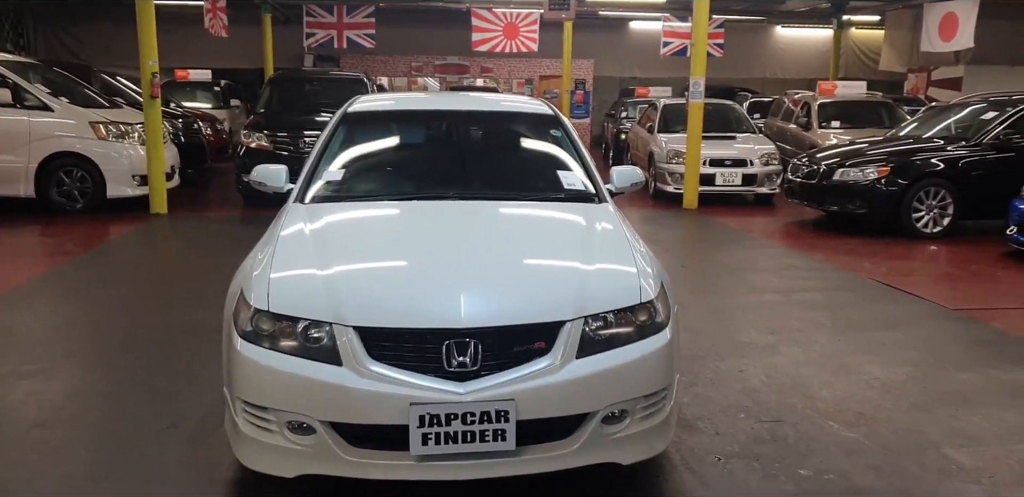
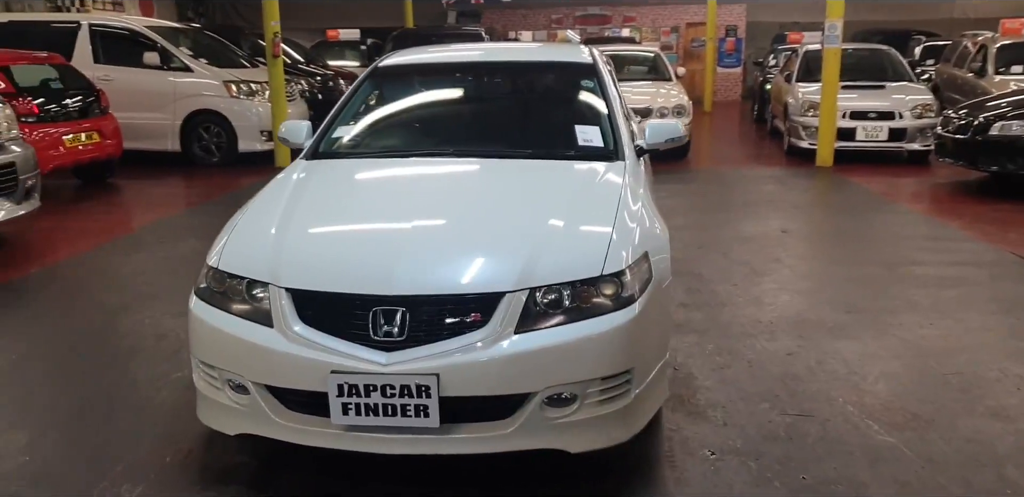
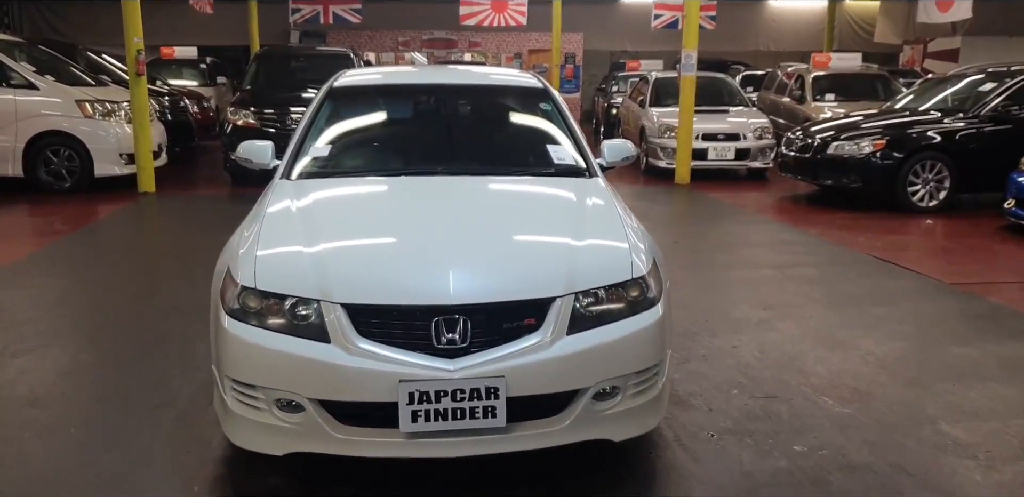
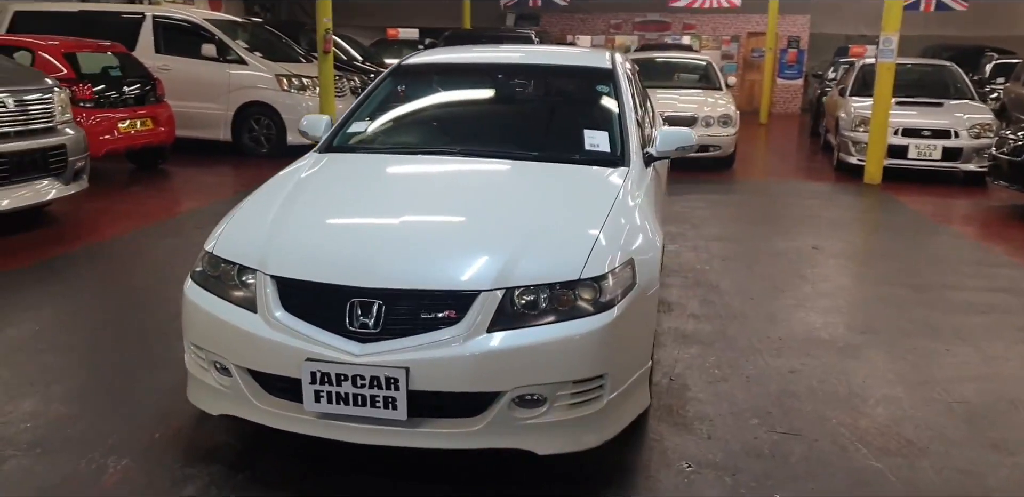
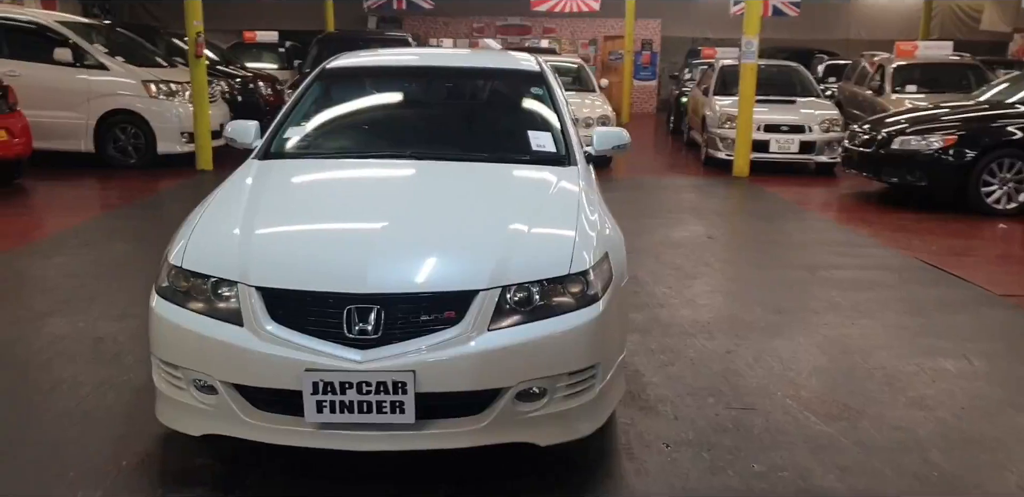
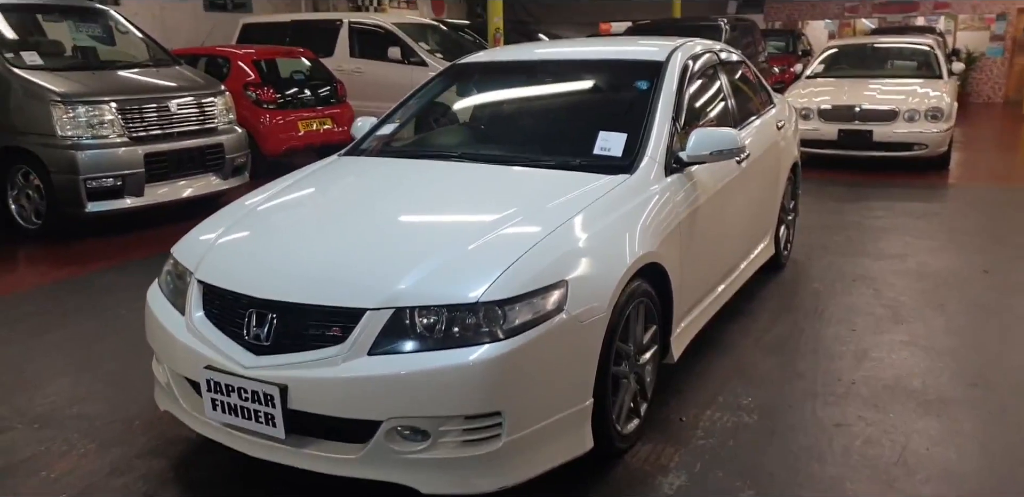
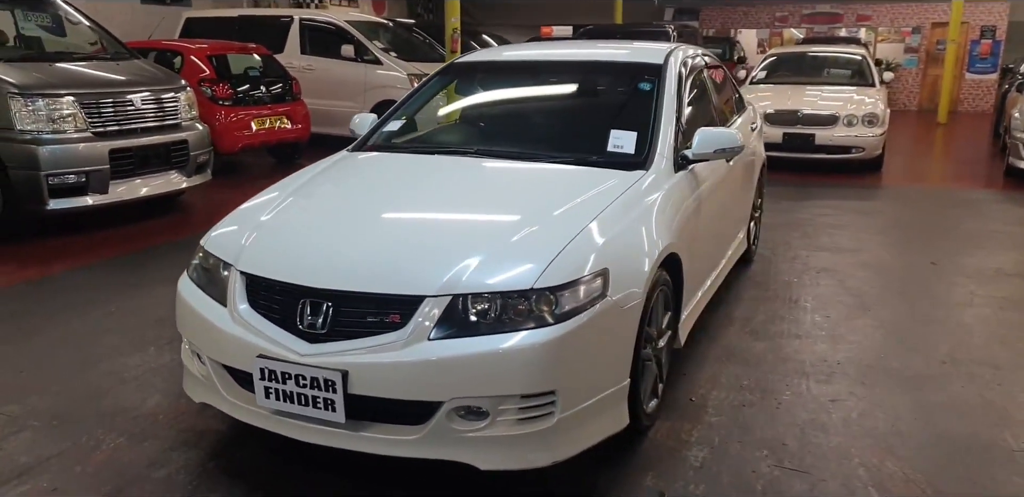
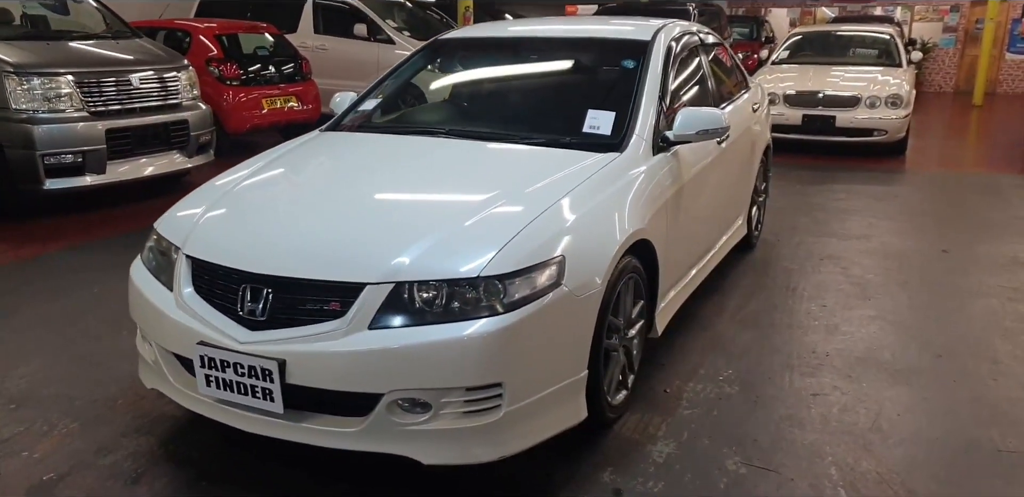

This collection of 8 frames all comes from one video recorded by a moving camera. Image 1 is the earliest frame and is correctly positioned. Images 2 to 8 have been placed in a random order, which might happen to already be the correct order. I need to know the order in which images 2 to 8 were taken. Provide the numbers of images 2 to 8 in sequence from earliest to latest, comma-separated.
3, 5, 2, 4, 7, 8, 6
